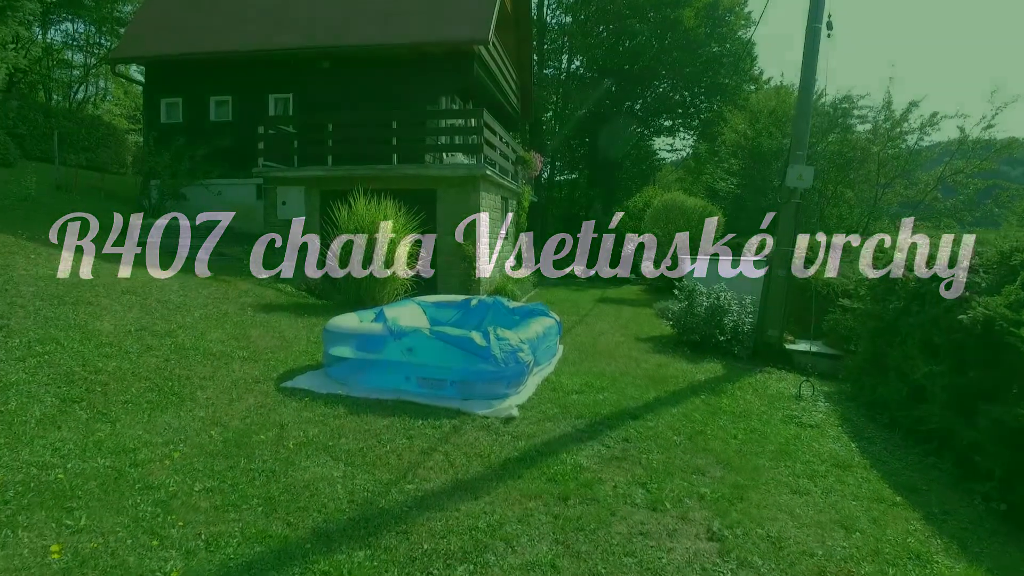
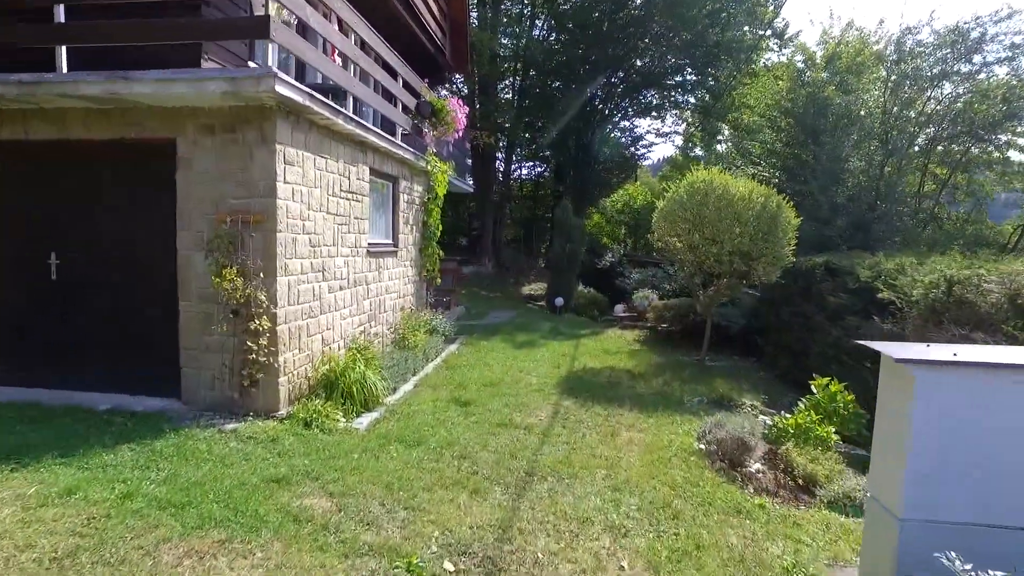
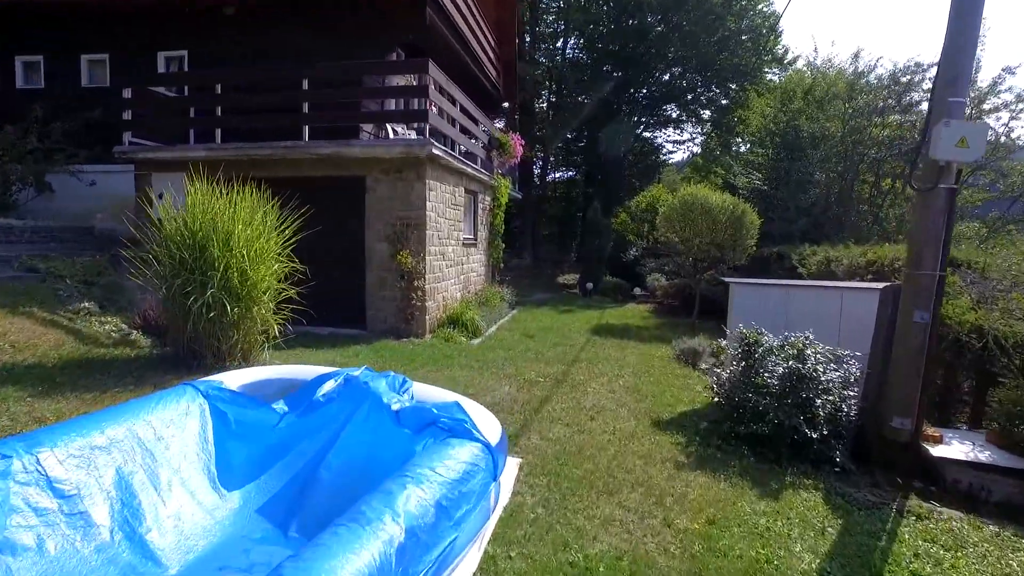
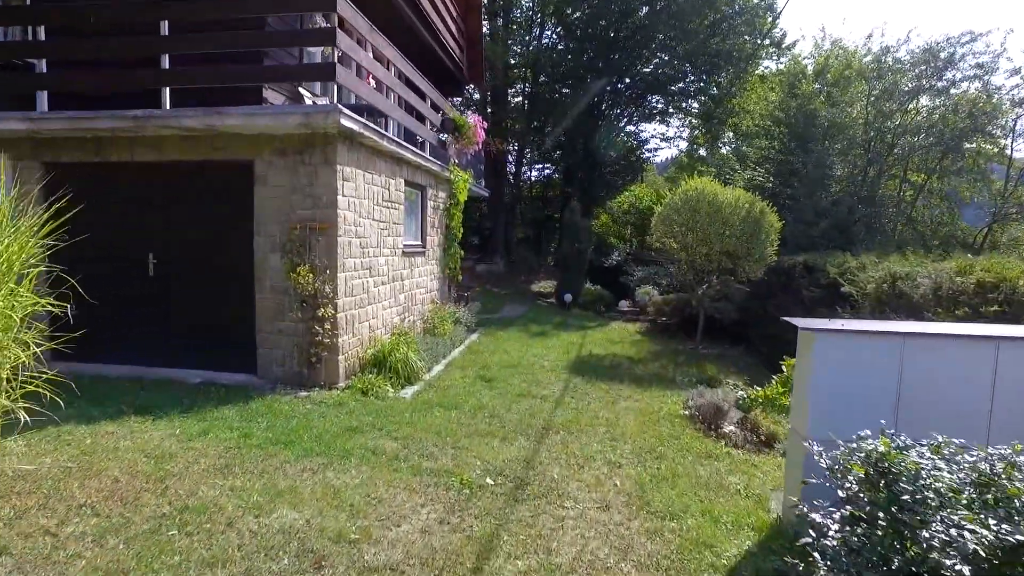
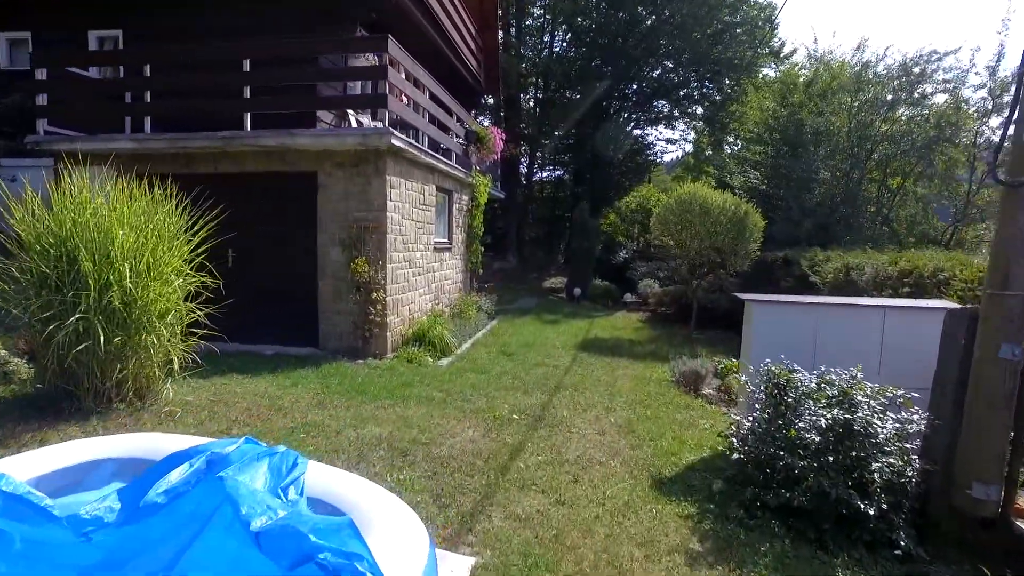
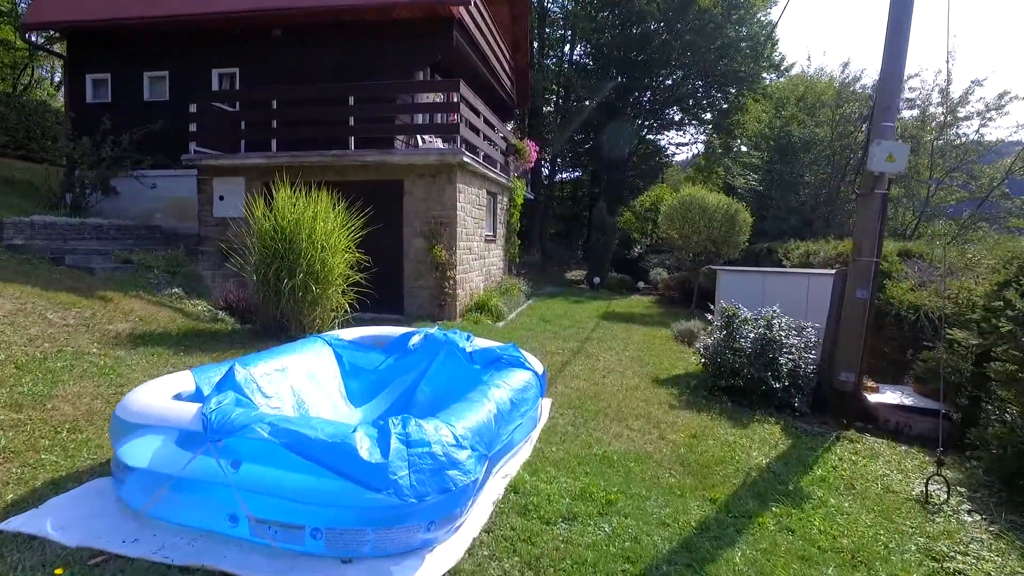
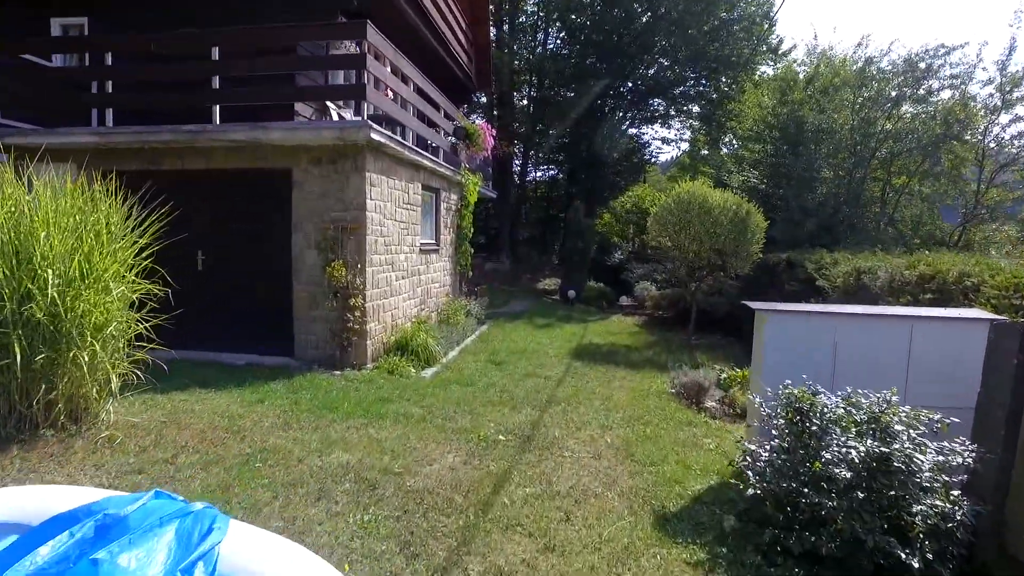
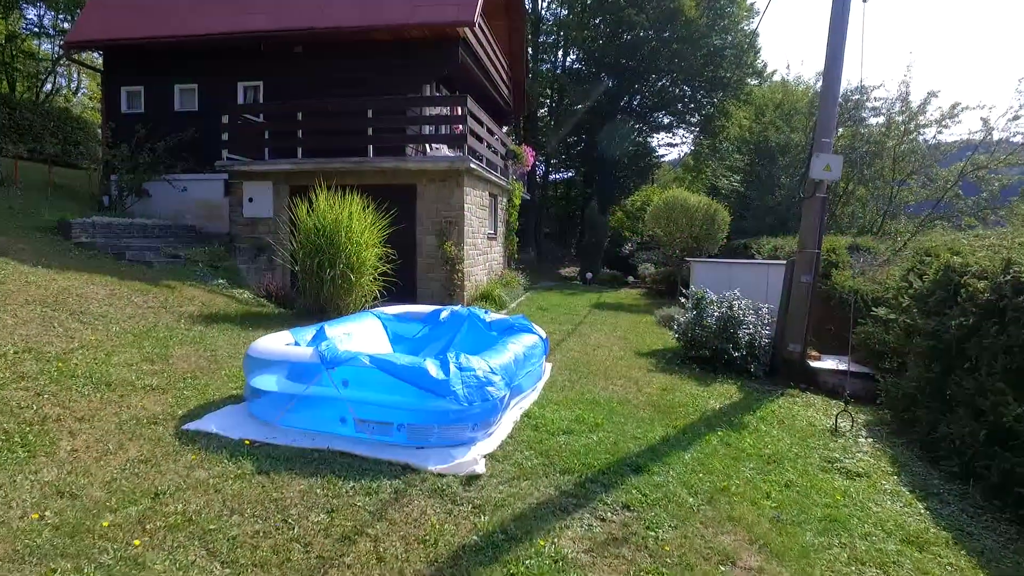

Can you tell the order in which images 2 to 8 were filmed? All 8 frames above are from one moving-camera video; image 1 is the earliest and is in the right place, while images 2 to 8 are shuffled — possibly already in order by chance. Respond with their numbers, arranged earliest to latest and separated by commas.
8, 6, 3, 5, 7, 4, 2
